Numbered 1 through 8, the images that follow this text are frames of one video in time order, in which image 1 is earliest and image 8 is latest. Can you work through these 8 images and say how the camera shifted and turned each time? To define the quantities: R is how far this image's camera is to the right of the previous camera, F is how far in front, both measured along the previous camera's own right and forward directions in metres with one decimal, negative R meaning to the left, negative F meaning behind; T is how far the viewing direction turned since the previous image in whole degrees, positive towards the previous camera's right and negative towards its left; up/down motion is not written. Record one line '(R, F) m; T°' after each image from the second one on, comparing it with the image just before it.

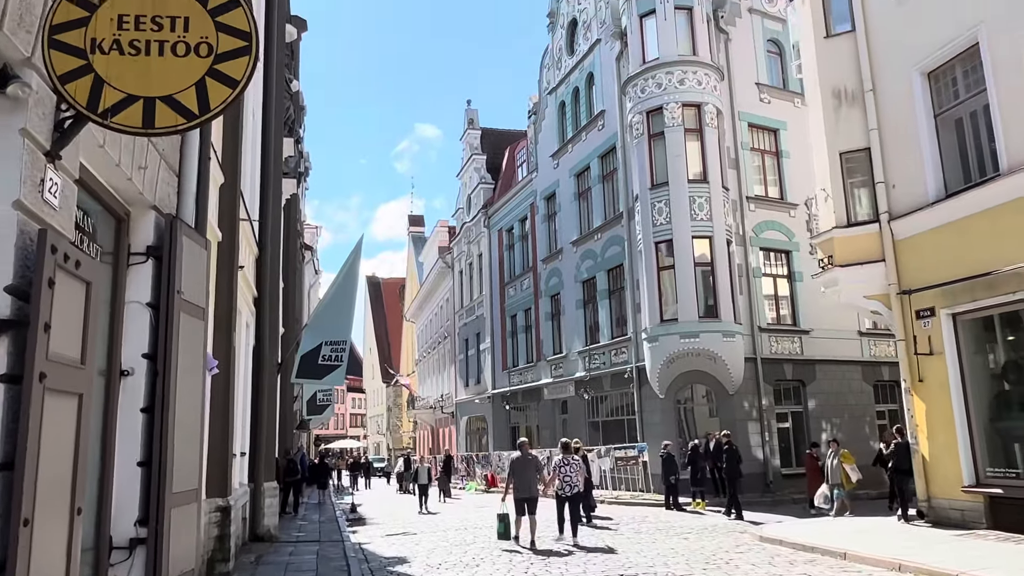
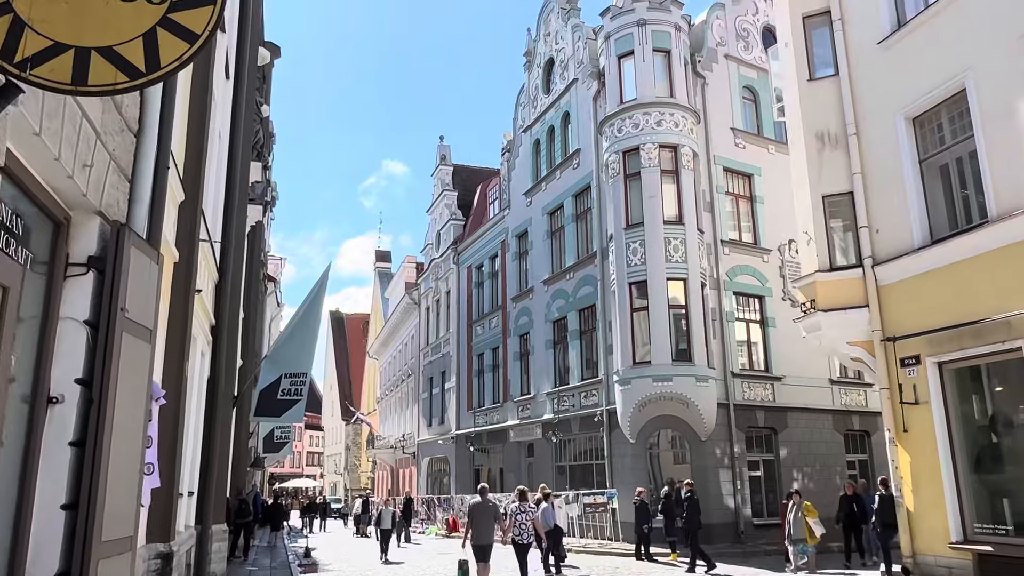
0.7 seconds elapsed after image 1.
(-0.2, +0.6) m; +3°
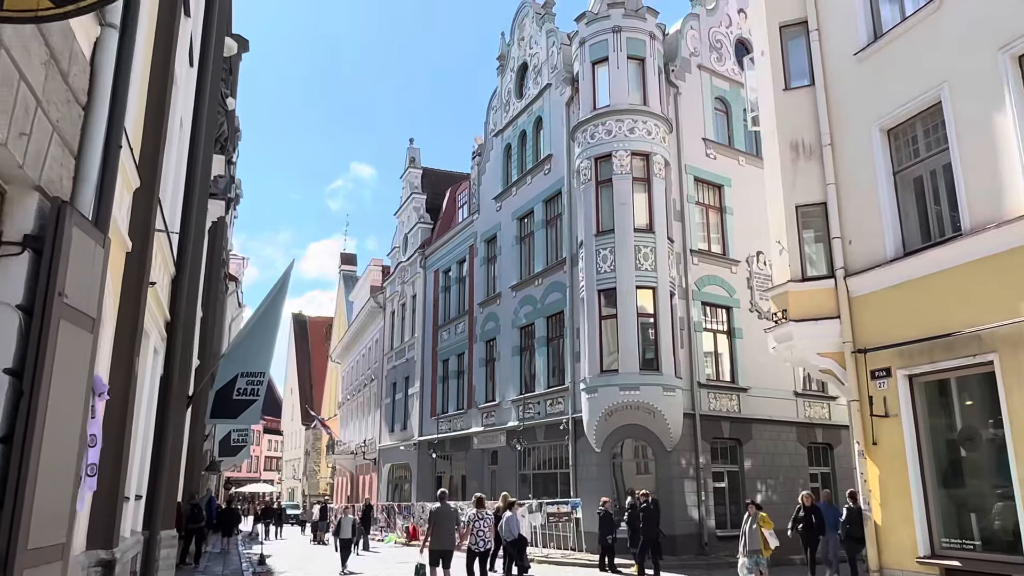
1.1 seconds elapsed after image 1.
(-0.1, +0.3) m; +3°
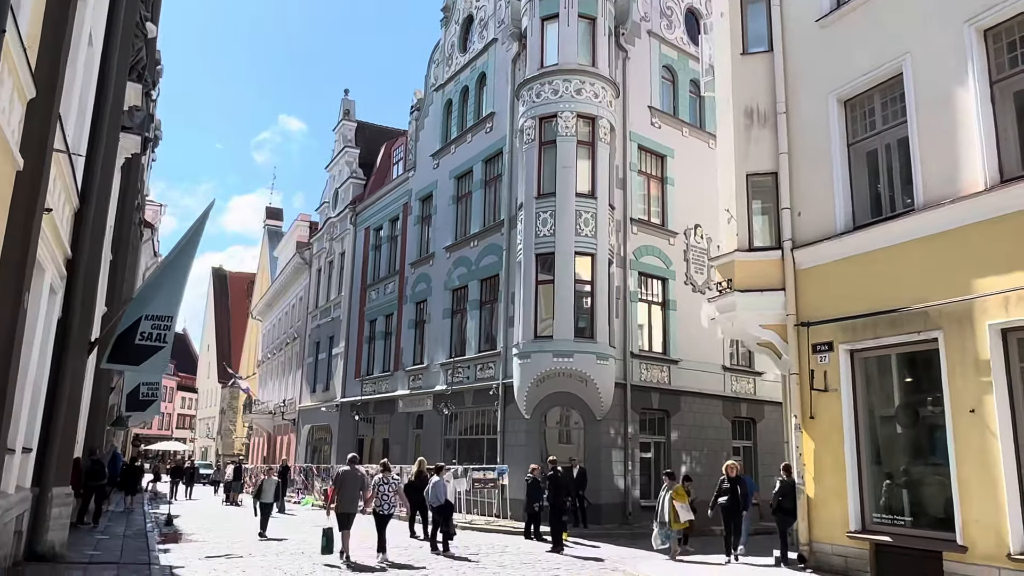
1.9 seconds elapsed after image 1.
(-0.2, +0.7) m; +5°
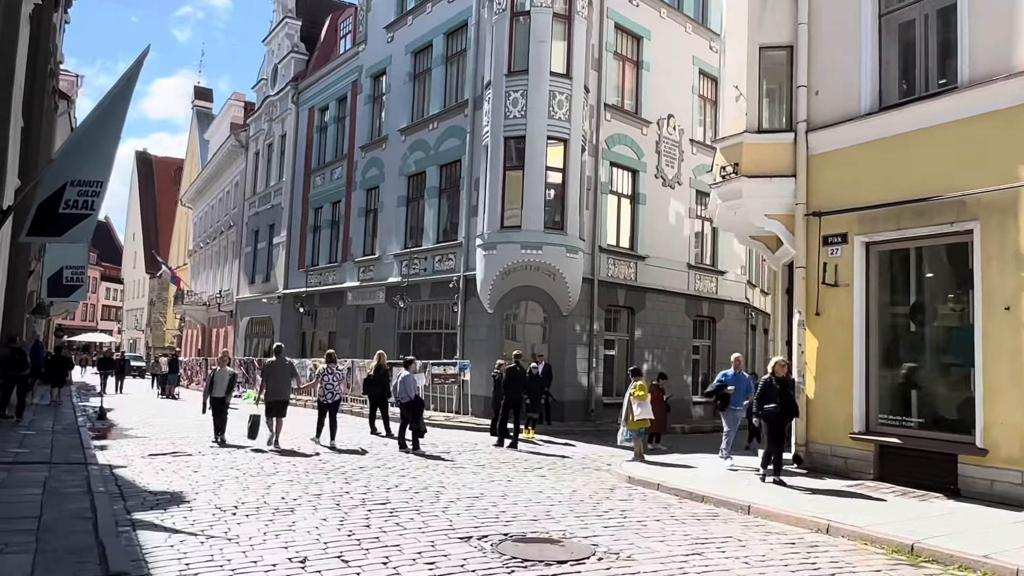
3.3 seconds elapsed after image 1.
(-0.7, +1.3) m; +5°
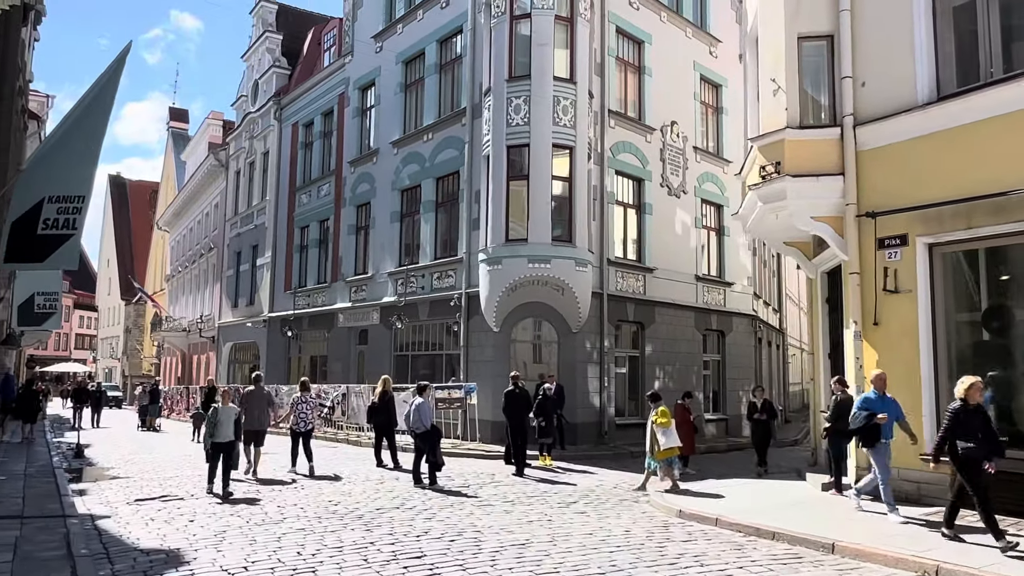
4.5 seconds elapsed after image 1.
(-0.6, +1.1) m; +2°
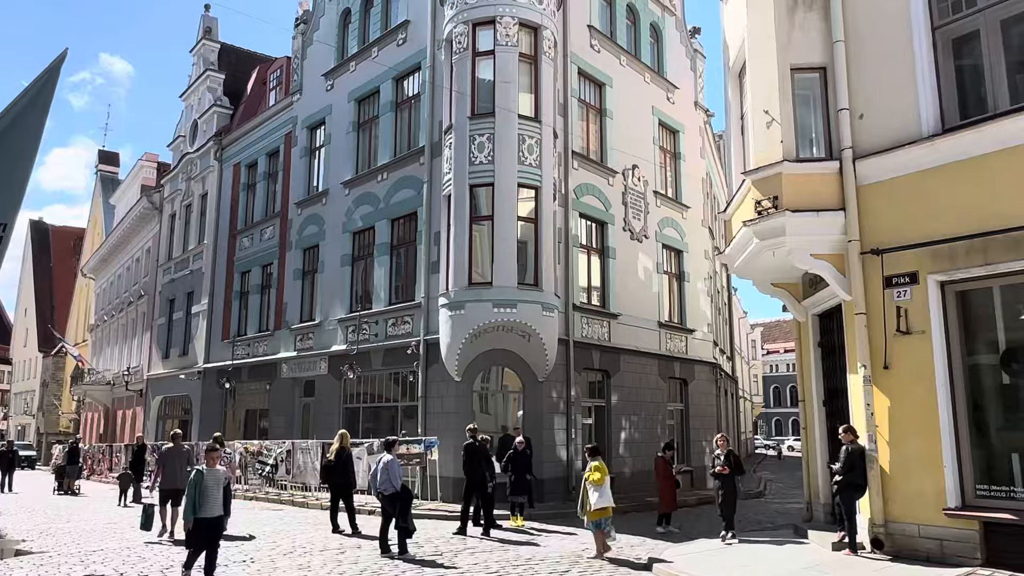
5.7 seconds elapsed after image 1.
(-0.6, +1.0) m; +5°
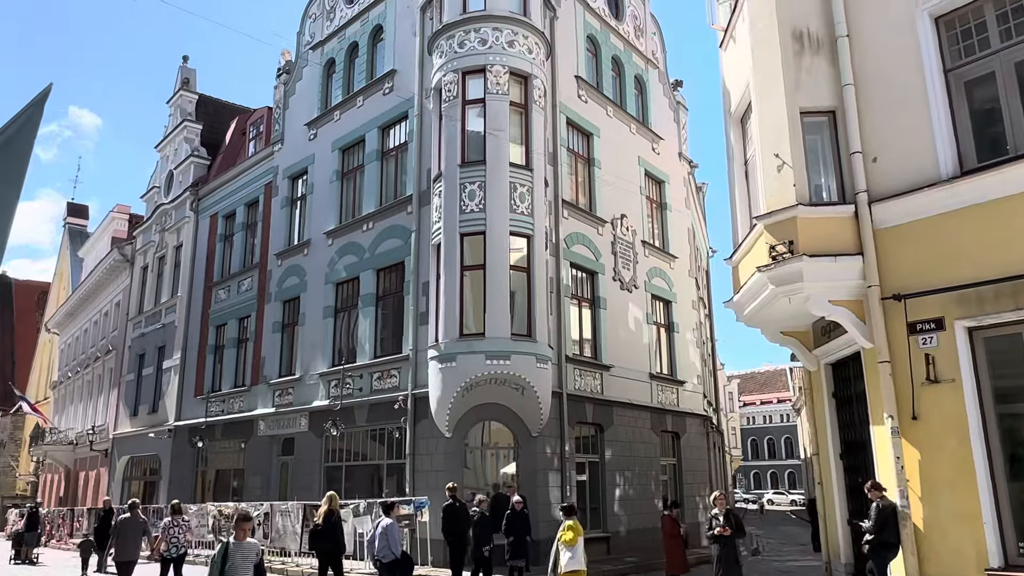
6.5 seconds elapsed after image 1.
(-0.4, +0.5) m; +2°
